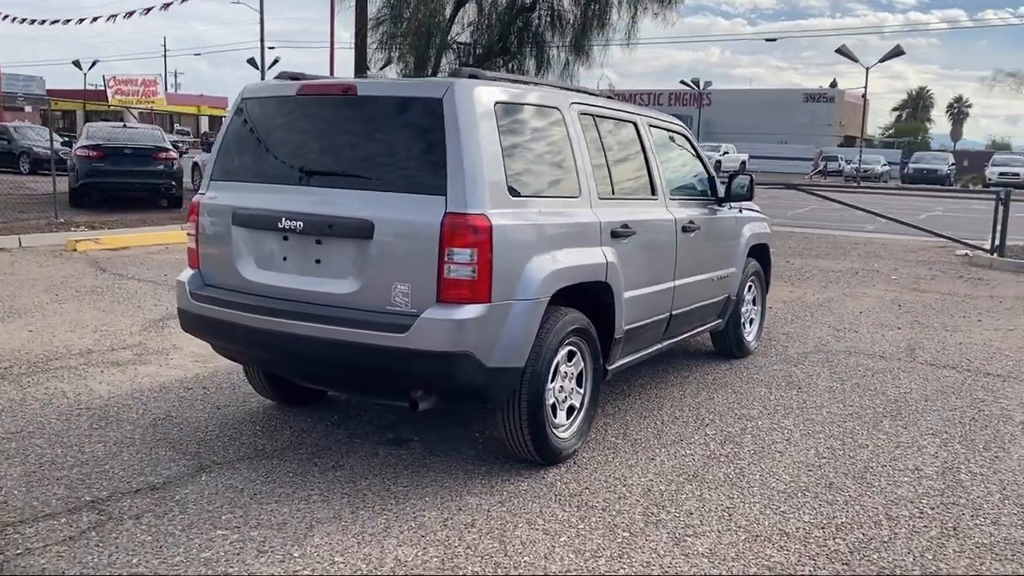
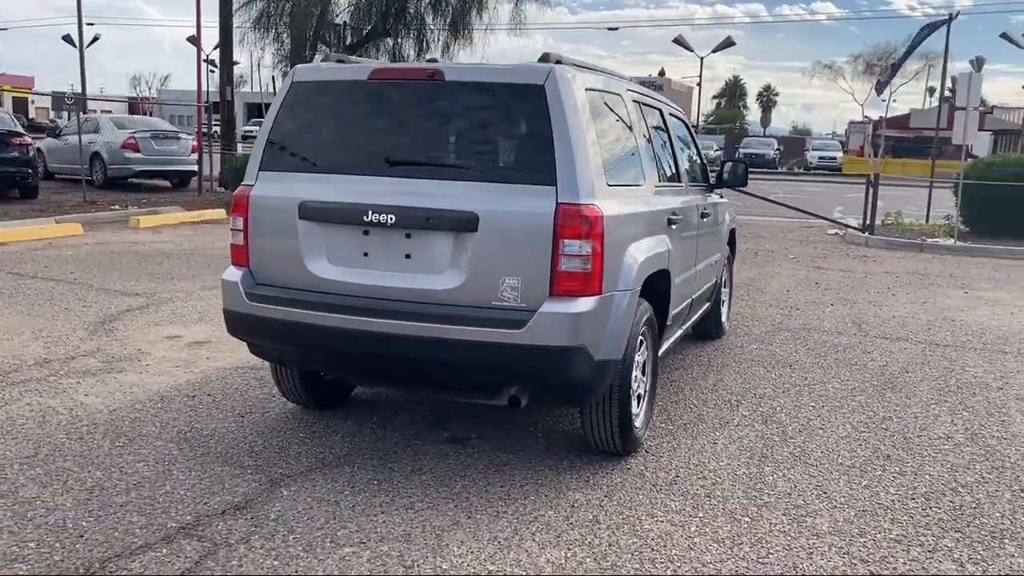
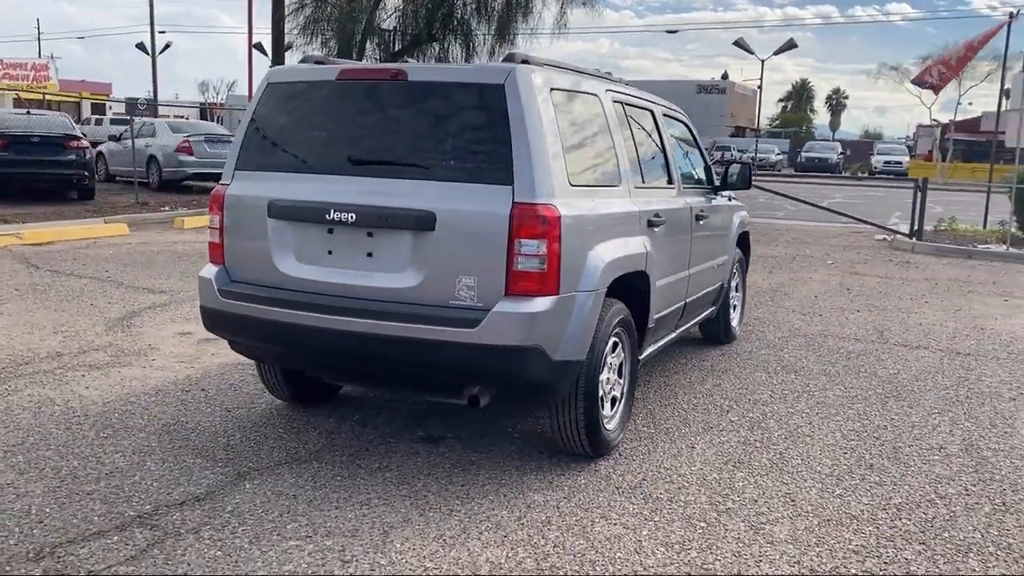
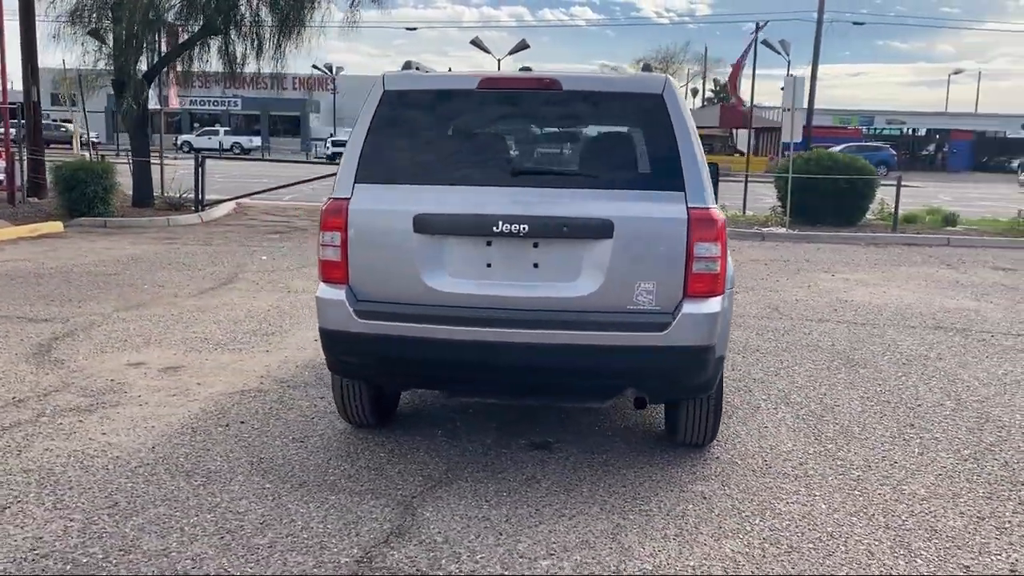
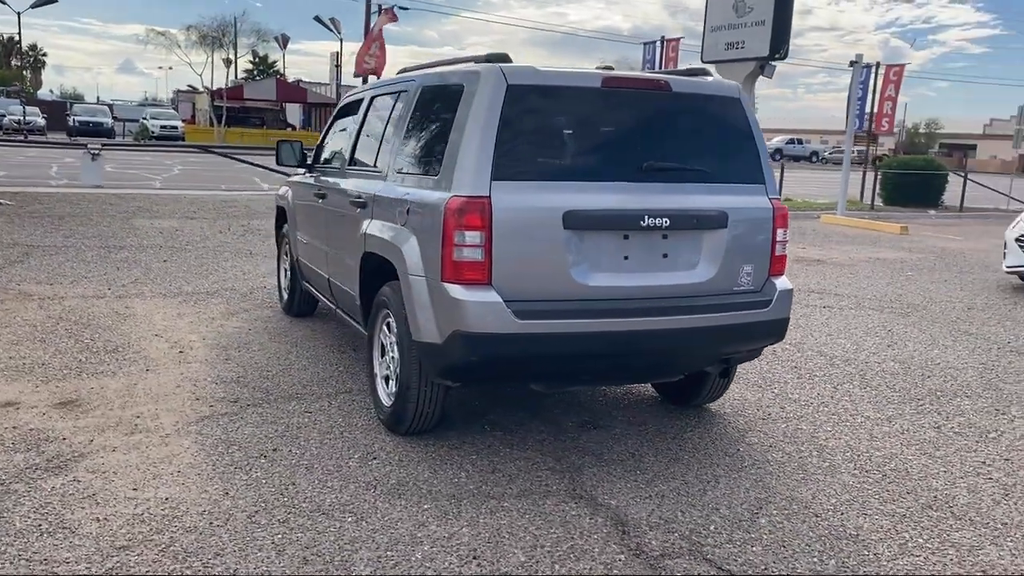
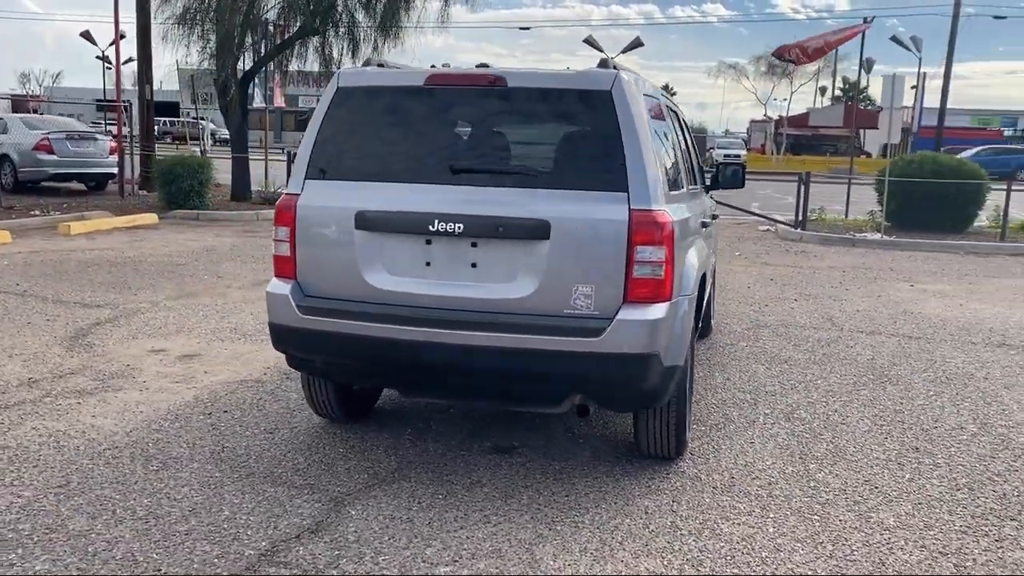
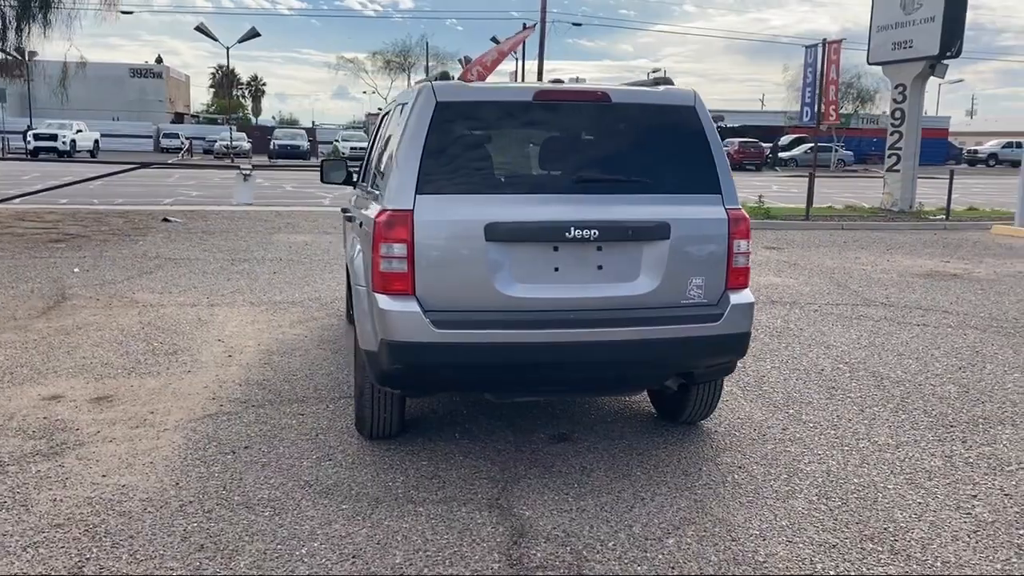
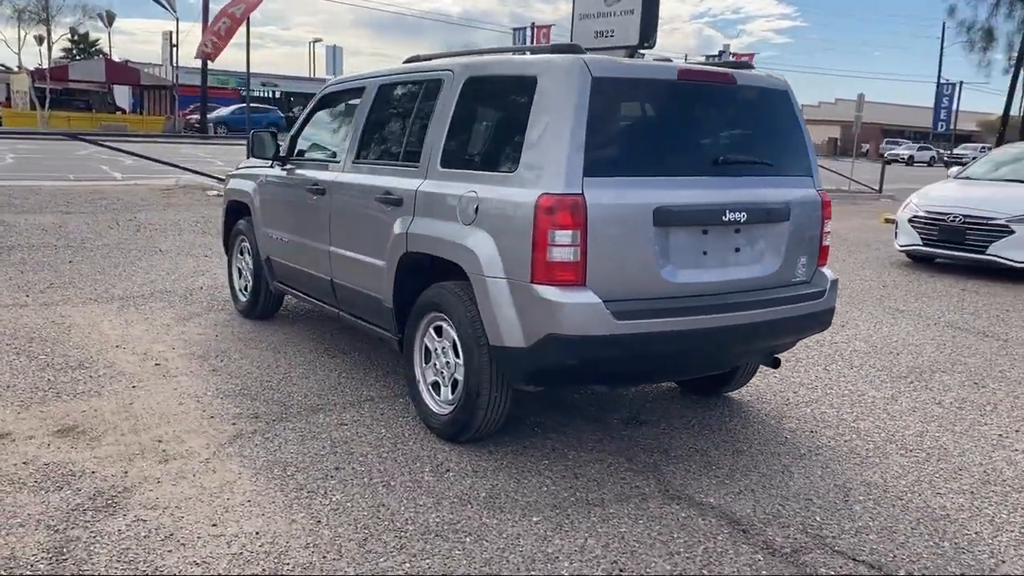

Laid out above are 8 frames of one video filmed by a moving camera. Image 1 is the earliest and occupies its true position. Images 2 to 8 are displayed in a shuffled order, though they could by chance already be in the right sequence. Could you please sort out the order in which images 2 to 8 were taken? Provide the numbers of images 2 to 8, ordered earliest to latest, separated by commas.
3, 2, 6, 4, 7, 5, 8
